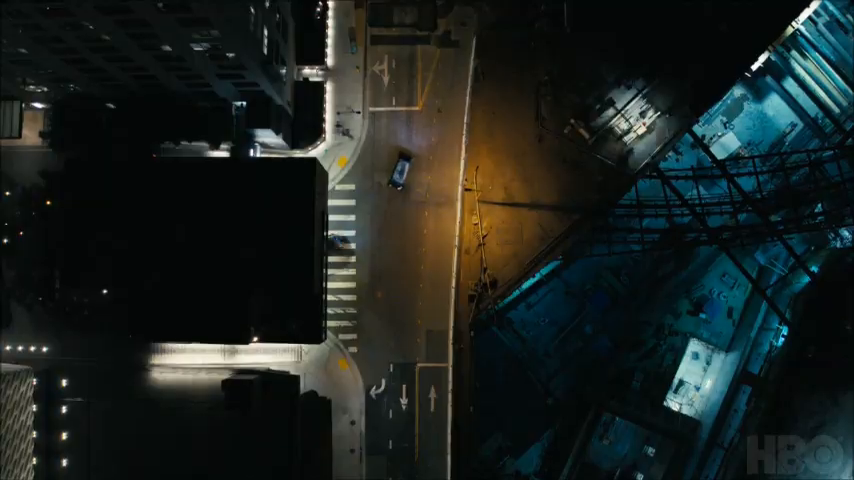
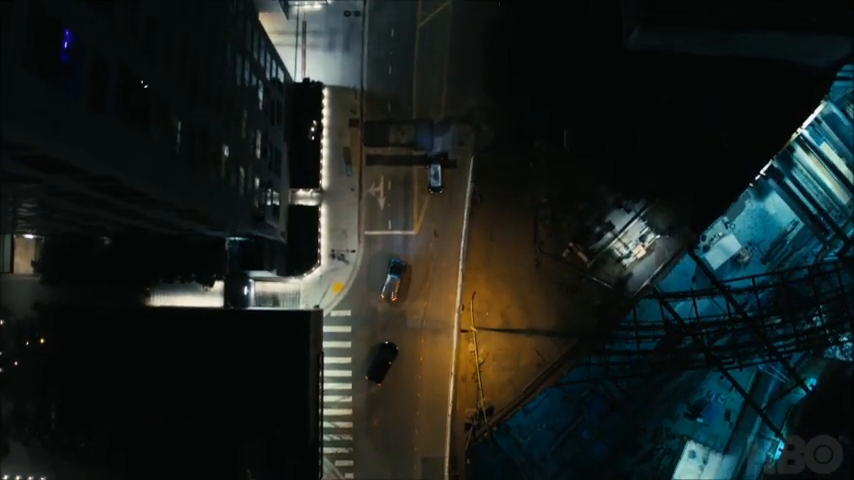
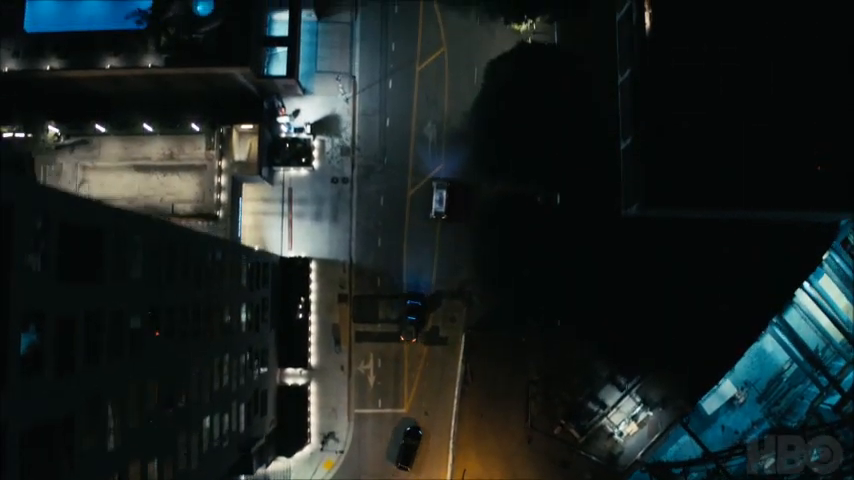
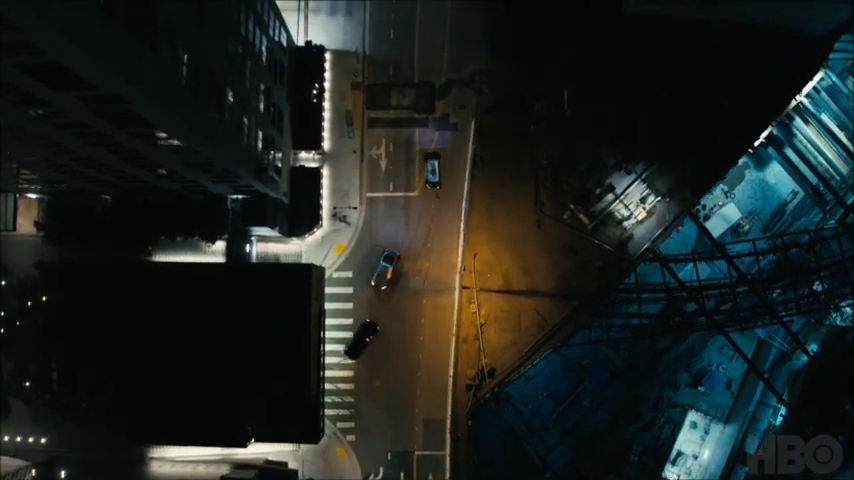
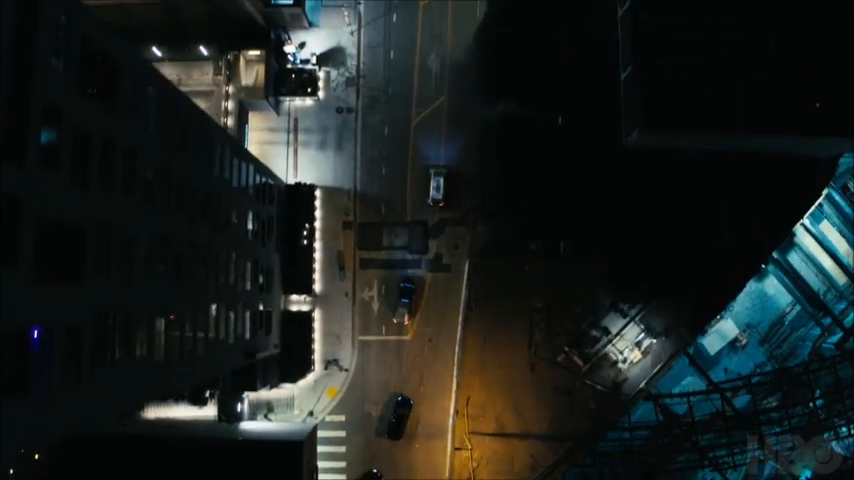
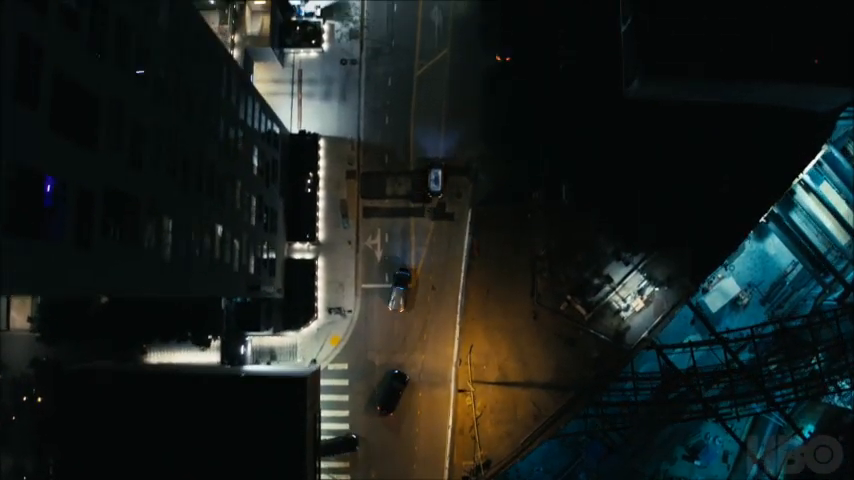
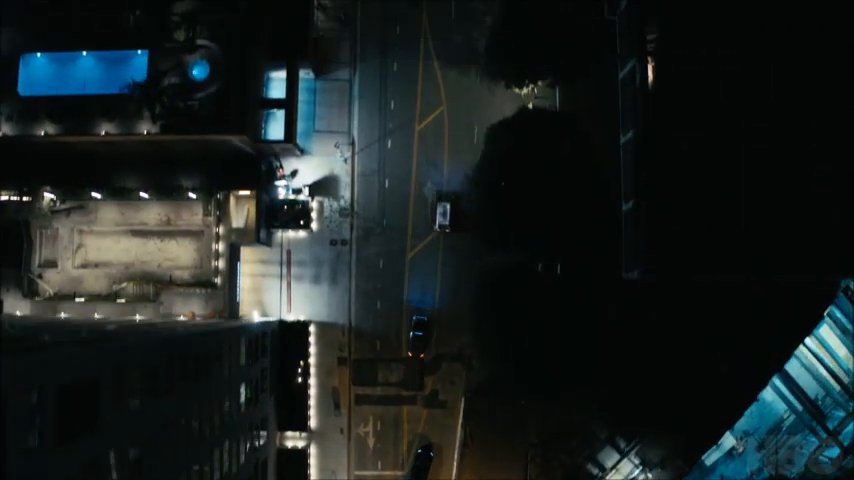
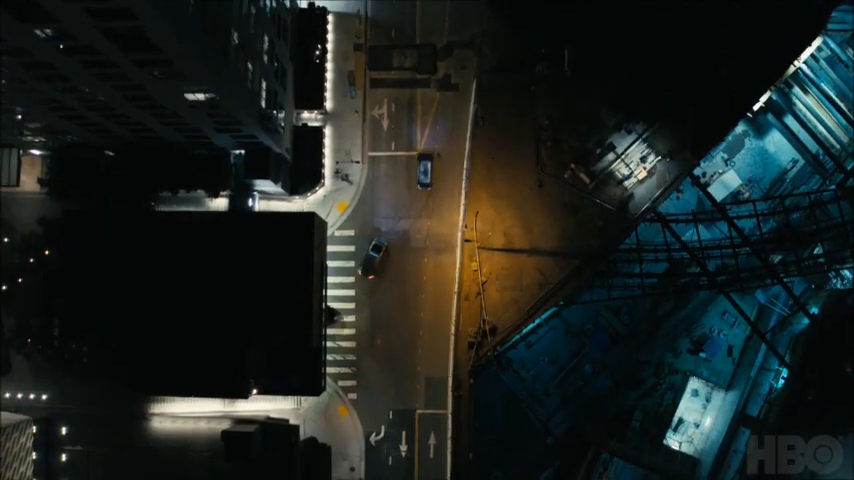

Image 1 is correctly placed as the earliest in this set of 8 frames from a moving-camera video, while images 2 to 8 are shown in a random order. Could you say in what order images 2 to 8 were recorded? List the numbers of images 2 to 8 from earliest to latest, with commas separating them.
8, 4, 2, 6, 5, 3, 7
